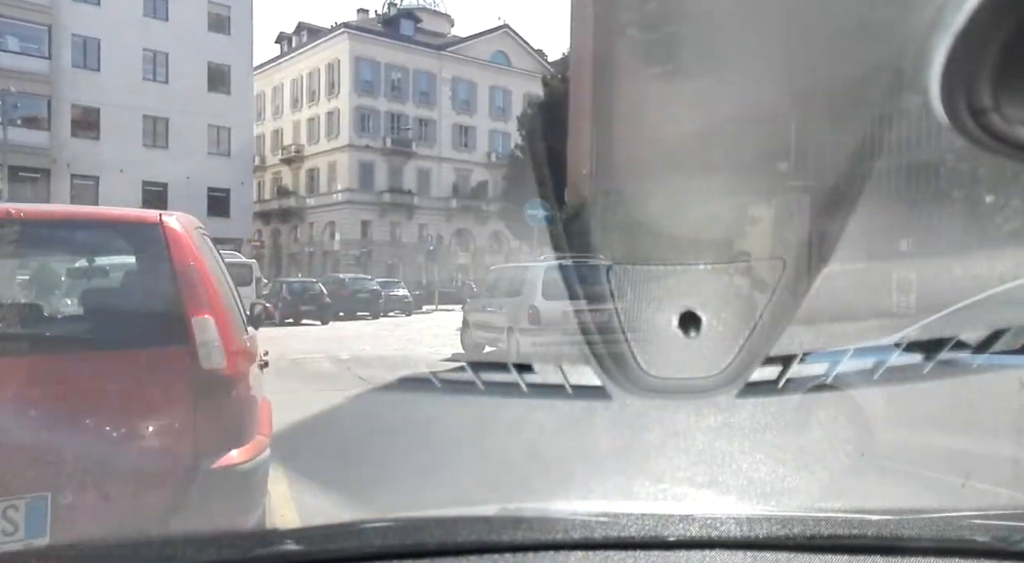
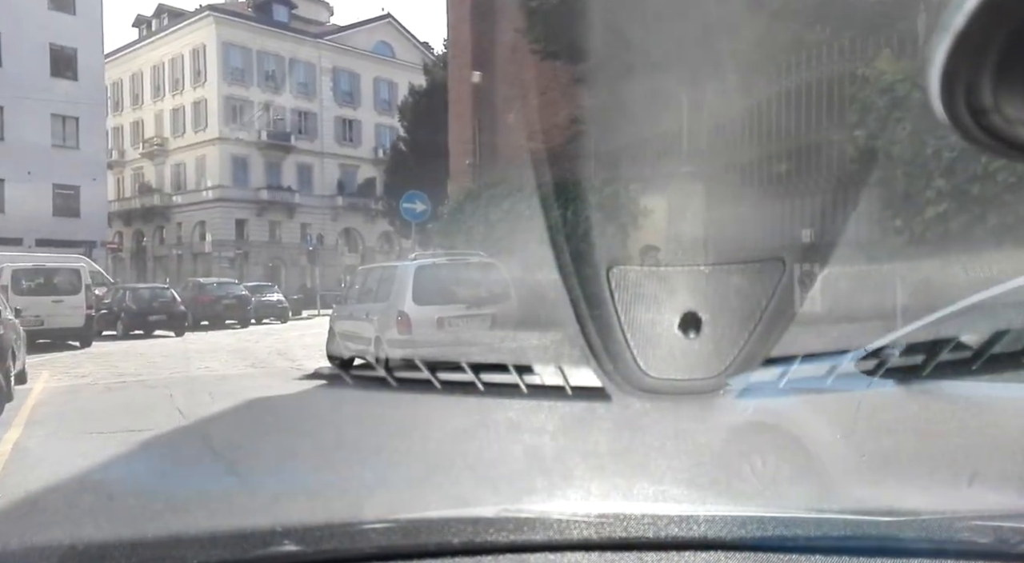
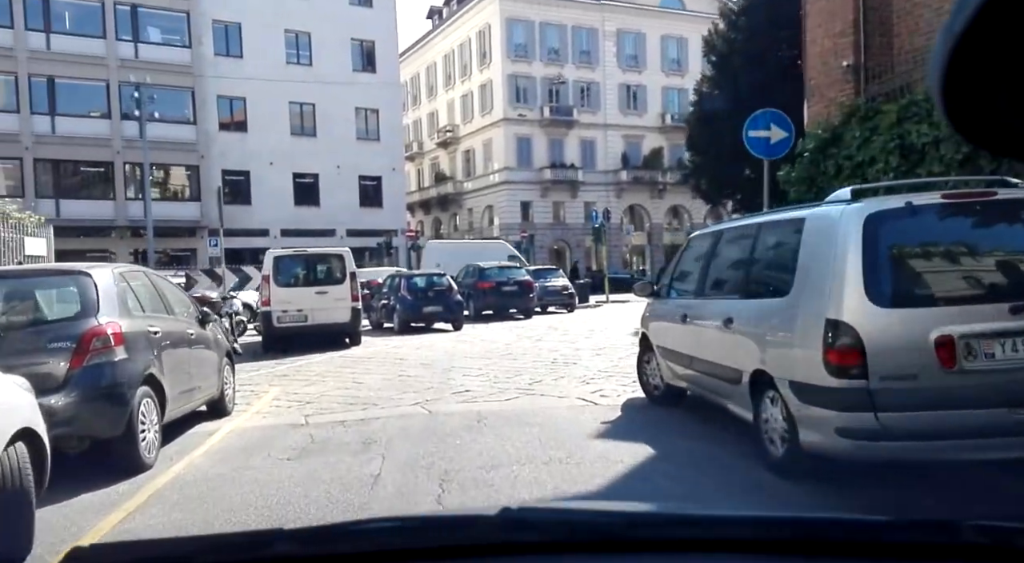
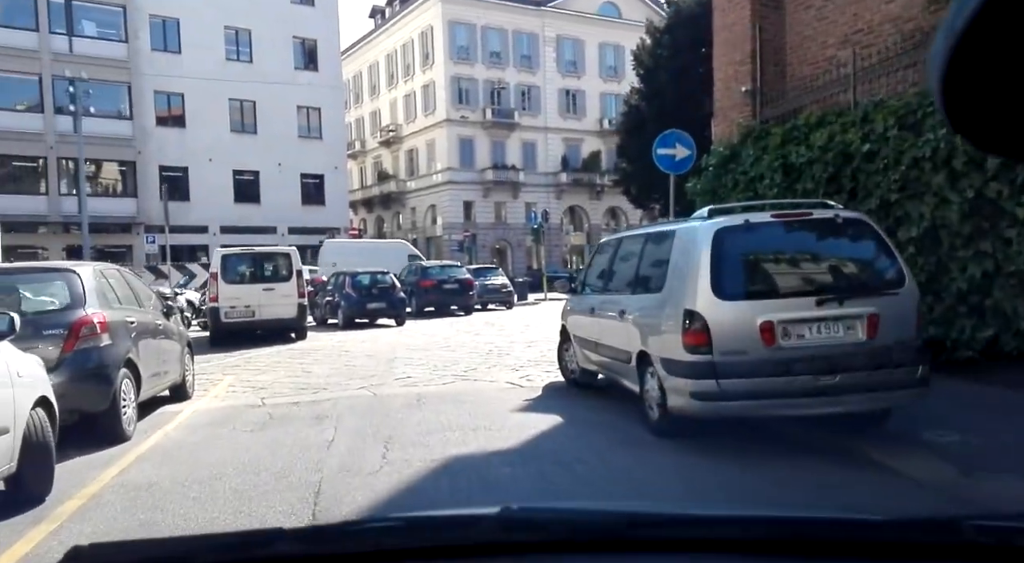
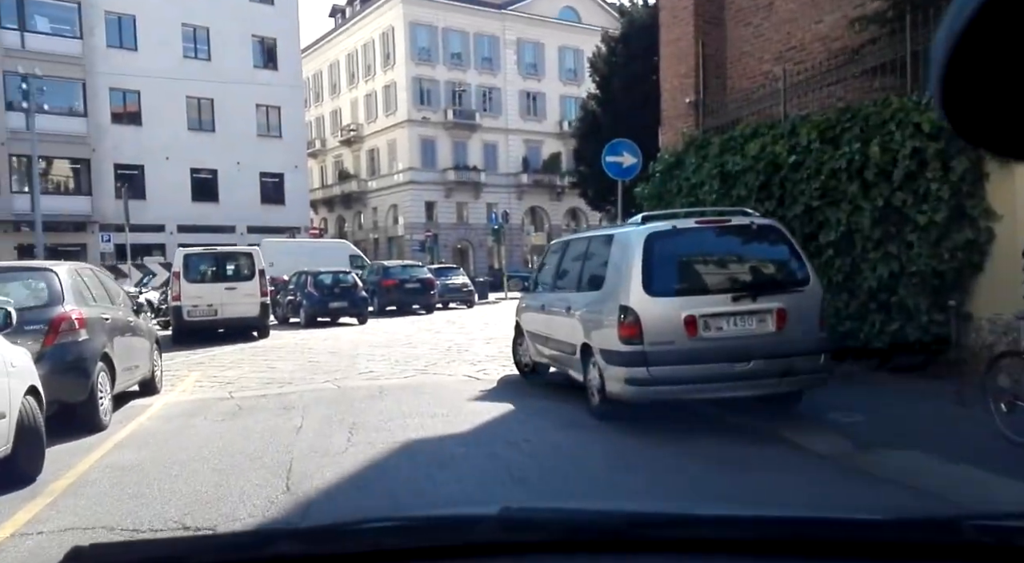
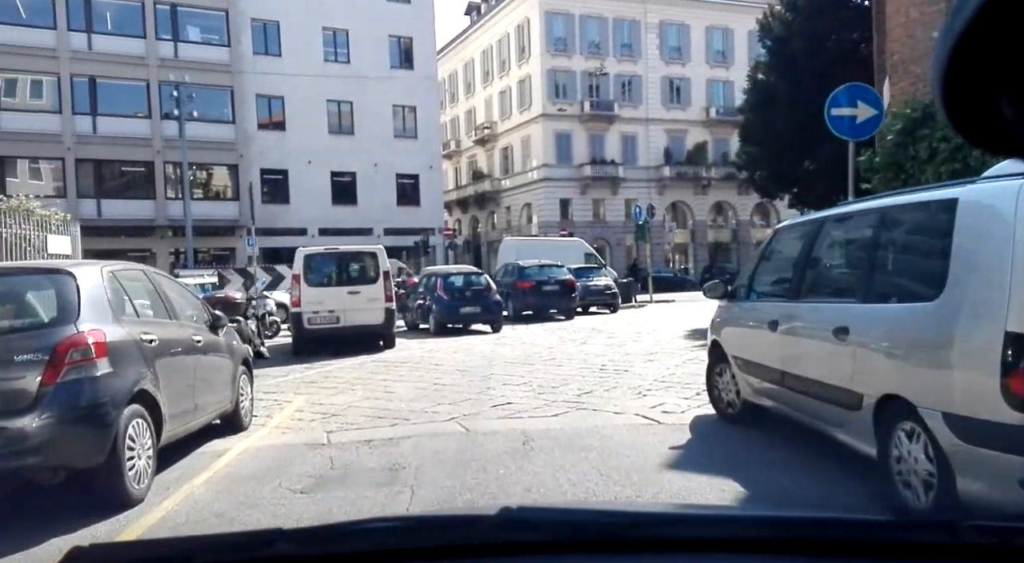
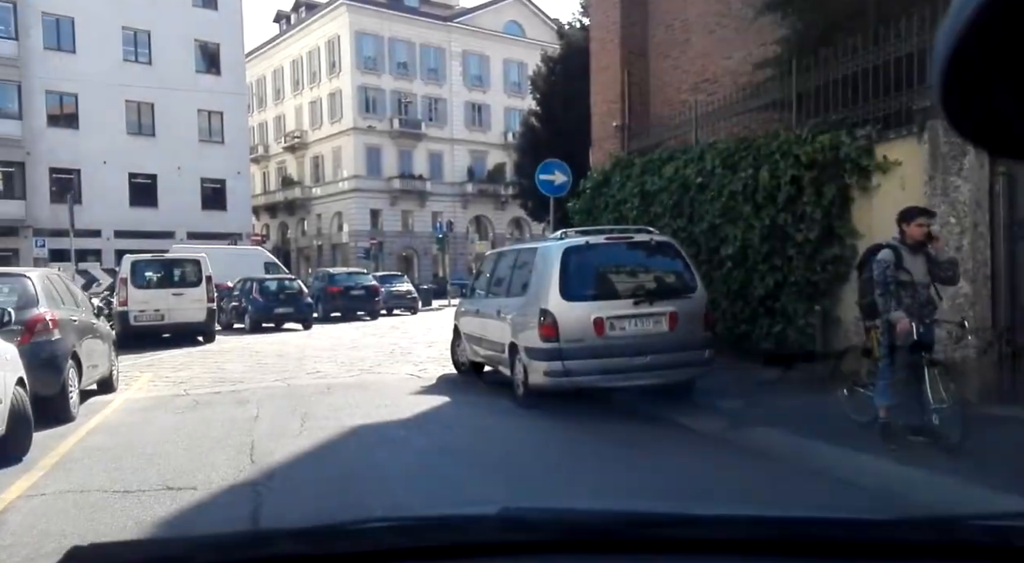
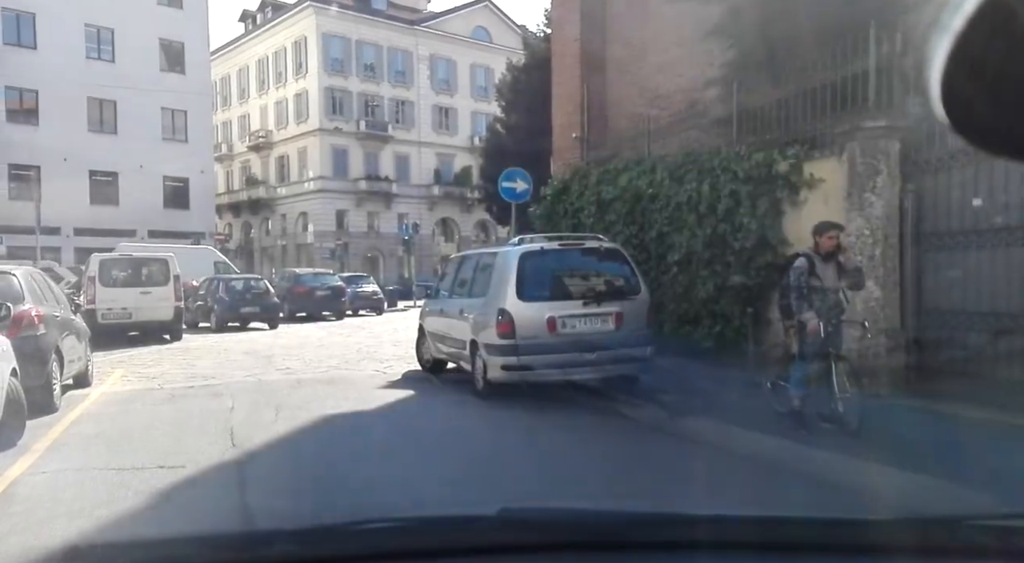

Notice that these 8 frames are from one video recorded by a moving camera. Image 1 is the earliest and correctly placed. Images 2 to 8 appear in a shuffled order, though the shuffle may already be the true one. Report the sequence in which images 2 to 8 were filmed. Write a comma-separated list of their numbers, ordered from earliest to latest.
2, 8, 7, 5, 4, 3, 6
